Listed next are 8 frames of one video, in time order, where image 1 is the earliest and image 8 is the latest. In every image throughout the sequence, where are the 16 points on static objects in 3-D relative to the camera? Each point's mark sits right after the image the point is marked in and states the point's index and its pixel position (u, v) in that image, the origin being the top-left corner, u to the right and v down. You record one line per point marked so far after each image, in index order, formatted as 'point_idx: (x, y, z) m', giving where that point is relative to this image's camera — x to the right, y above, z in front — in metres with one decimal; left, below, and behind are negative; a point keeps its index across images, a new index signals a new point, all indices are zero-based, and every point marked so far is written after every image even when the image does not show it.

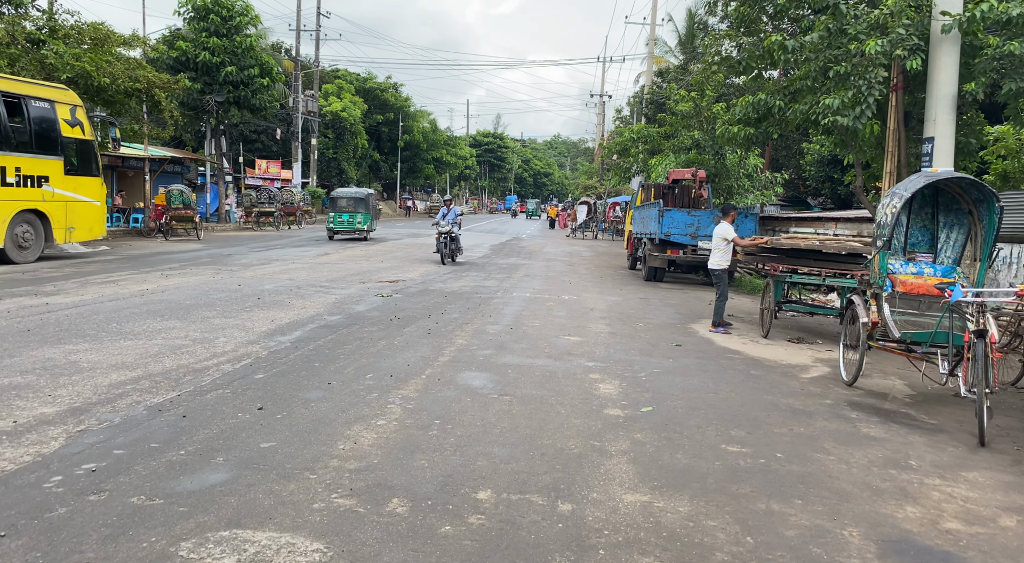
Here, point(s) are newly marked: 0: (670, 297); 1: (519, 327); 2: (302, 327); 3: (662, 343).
0: (+2.7, -0.3, +12.8) m
1: (+0.1, -0.5, +8.4) m
2: (-2.2, -0.5, +7.8) m
3: (+1.6, -0.7, +8.0) m
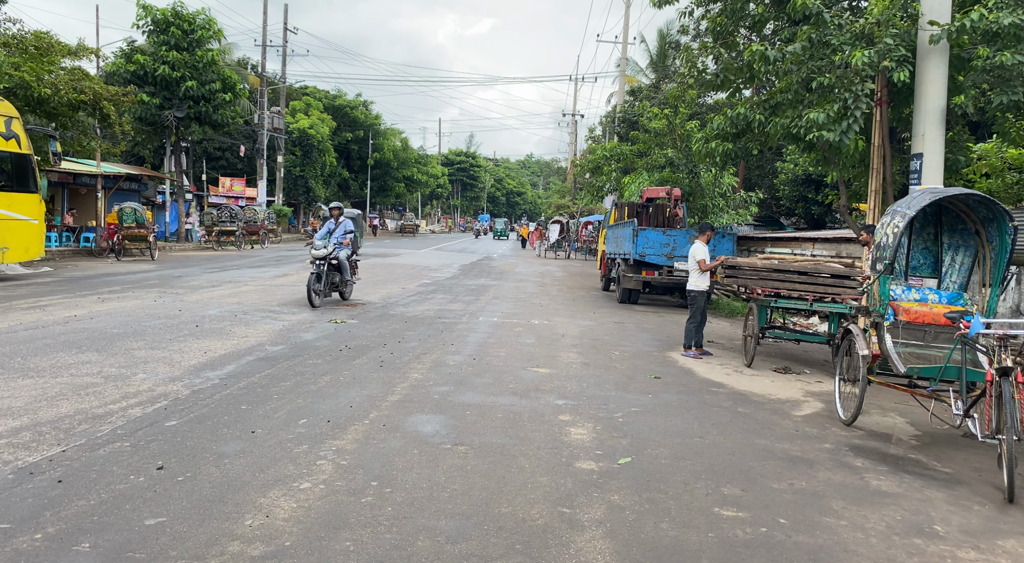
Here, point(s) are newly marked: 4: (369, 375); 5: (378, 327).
0: (+2.2, -0.6, +12.2) m
1: (-0.3, -0.8, +7.7) m
2: (-2.5, -0.7, +7.0) m
3: (+1.2, -0.9, +7.3) m
4: (-1.2, -0.8, +6.6) m
5: (-1.7, -0.6, +9.7) m
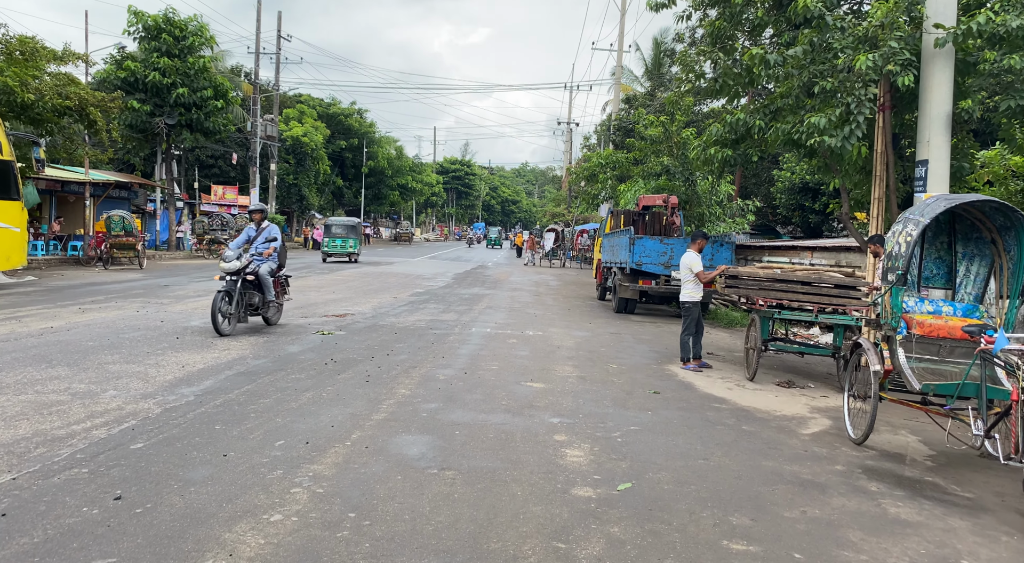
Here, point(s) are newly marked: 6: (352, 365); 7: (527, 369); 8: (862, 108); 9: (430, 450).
0: (+2.1, -0.8, +11.9) m
1: (-0.4, -0.9, +7.3) m
2: (-2.6, -0.8, +6.6) m
3: (+1.2, -1.0, +7.0) m
4: (-1.3, -0.9, +6.3) m
5: (-1.8, -0.7, +9.3) m
6: (-1.6, -0.8, +7.5) m
7: (+0.2, -0.9, +7.7) m
8: (+4.1, +2.0, +8.8) m
9: (-0.5, -1.0, +4.6) m
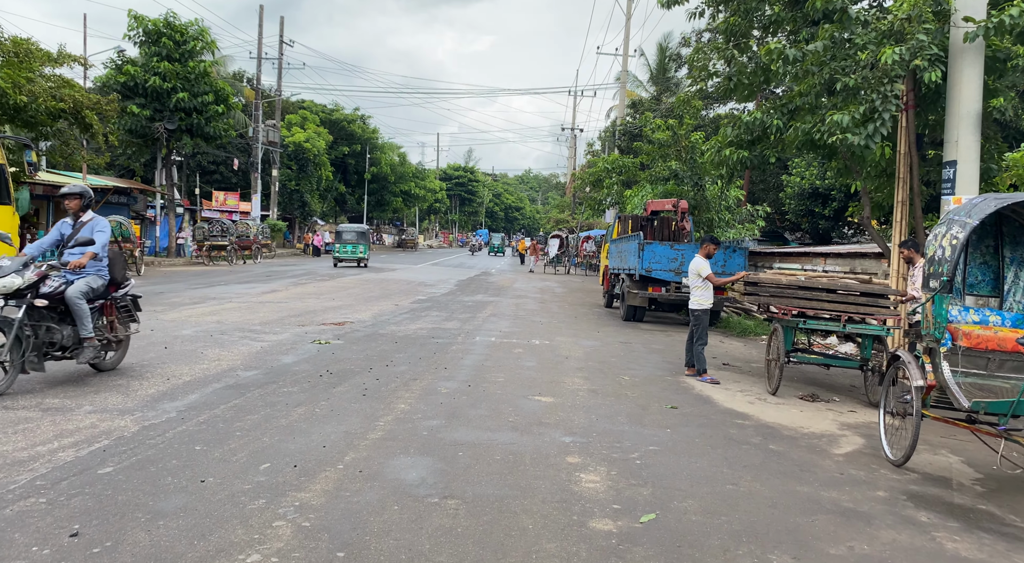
0: (+2.1, -0.9, +11.4) m
1: (-0.3, -0.9, +6.9) m
2: (-2.5, -0.9, +6.2) m
3: (+1.2, -1.1, +6.5) m
4: (-1.3, -1.0, +5.8) m
5: (-1.7, -0.8, +8.9) m
6: (-1.5, -0.9, +7.0) m
7: (+0.2, -1.0, +7.2) m
8: (+4.1, +1.9, +8.3) m
9: (-0.4, -1.1, +4.2) m
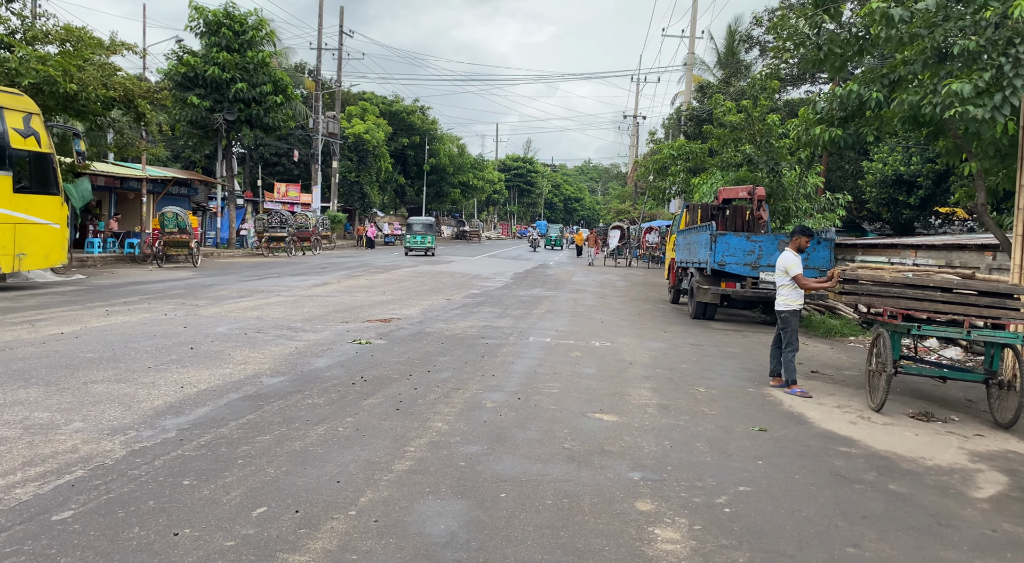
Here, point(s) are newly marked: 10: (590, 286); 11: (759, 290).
0: (+2.9, -0.8, +10.3) m
1: (+0.1, -0.9, +6.0) m
2: (-2.1, -0.8, +5.5) m
3: (+1.6, -1.1, +5.5) m
4: (-0.9, -0.9, +5.0) m
5: (-1.1, -0.7, +8.1) m
6: (-1.0, -0.9, +6.2) m
7: (+0.7, -0.9, +6.3) m
8: (+4.7, +2.0, +7.0) m
9: (-0.2, -1.1, +3.3) m
10: (+2.0, -0.1, +19.5) m
11: (+4.0, -0.1, +12.2) m
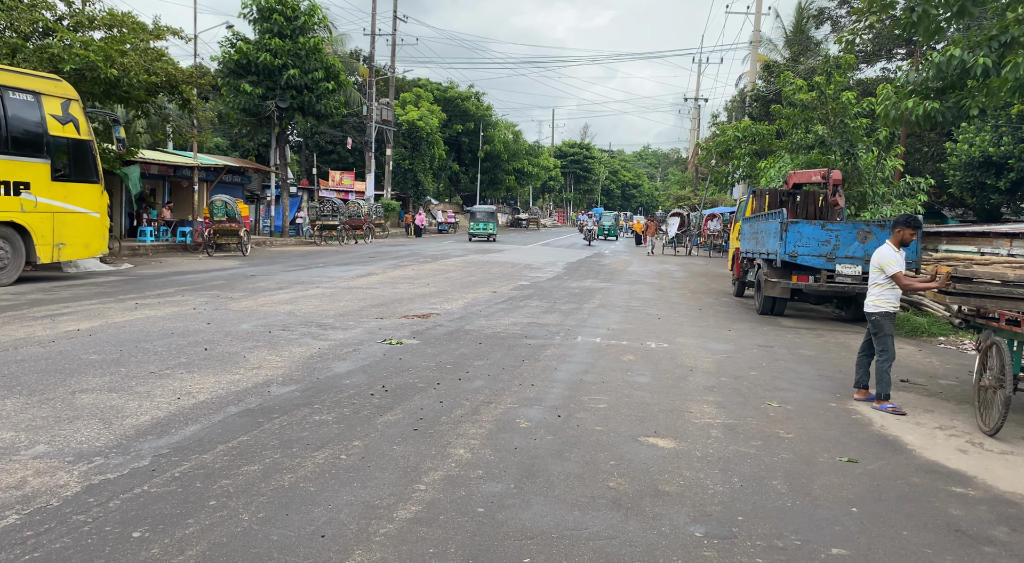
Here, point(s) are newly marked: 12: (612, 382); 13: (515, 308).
0: (+3.5, -0.8, +9.2) m
1: (+0.4, -0.9, +5.2) m
2: (-1.9, -0.8, +4.8) m
3: (+1.9, -1.1, +4.6) m
4: (-0.7, -0.9, +4.2) m
5: (-0.7, -0.7, +7.3) m
6: (-0.8, -0.8, +5.5) m
7: (+1.0, -0.9, +5.4) m
8: (+5.1, +2.0, +5.8) m
9: (-0.1, -1.1, +2.5) m
10: (+3.3, +0.1, +18.5) m
11: (+4.7, 0.0, +11.0) m
12: (+0.8, -0.8, +6.3) m
13: (+0.1, -0.4, +11.4) m
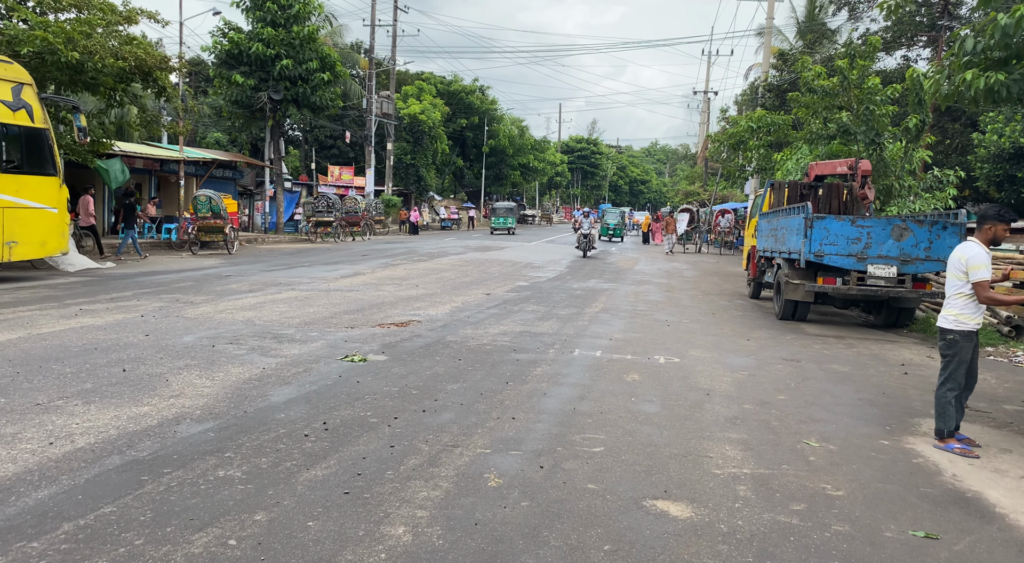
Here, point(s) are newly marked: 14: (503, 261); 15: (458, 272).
0: (+3.4, -0.8, +8.0) m
1: (+0.3, -1.0, +4.0) m
2: (-2.1, -0.9, +3.7) m
3: (+1.7, -1.1, +3.4) m
4: (-0.9, -1.0, +3.1) m
5: (-0.8, -0.7, +6.2) m
6: (-0.9, -0.9, +4.3) m
7: (+0.8, -1.0, +4.2) m
8: (+4.9, +1.9, +4.6) m
9: (-0.3, -1.2, +1.4) m
10: (+3.3, +0.1, +17.3) m
11: (+4.6, -0.1, +9.8) m
12: (+0.7, -0.9, +5.2) m
13: (0.0, -0.4, +10.2) m
14: (-0.2, +0.6, +19.7) m
15: (-1.2, +0.2, +16.3) m
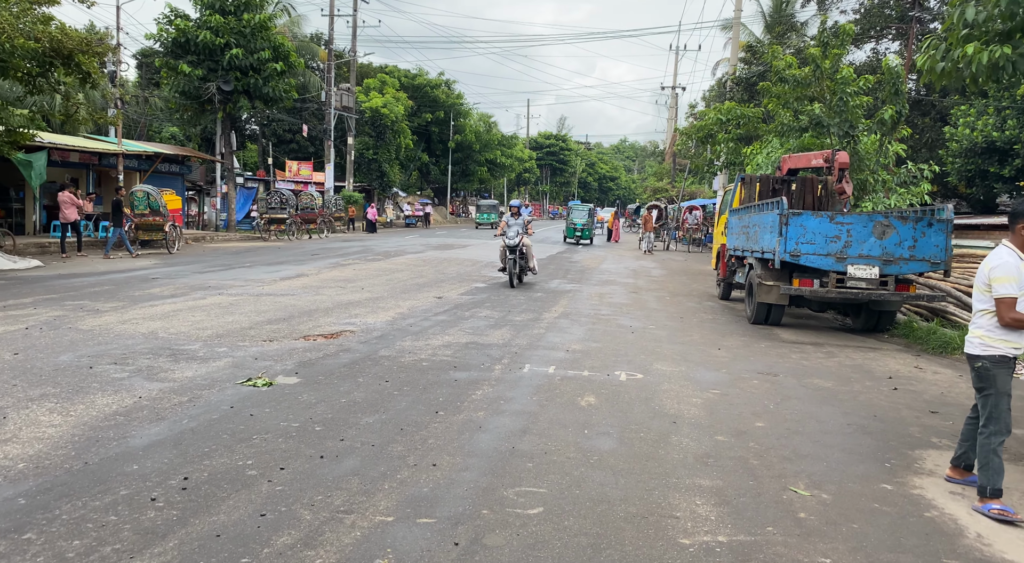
0: (+2.9, -0.8, +7.2) m
1: (-0.1, -1.0, +3.0) m
2: (-2.4, -1.0, +2.6) m
3: (+1.3, -1.2, +2.5) m
4: (-1.2, -1.1, +2.1) m
5: (-1.3, -0.8, +5.2) m
6: (-1.3, -1.0, +3.3) m
7: (+0.4, -1.0, +3.3) m
8: (+4.5, +1.9, +3.8) m
9: (-0.6, -1.3, +0.4) m
10: (+2.4, +0.1, +16.4) m
11: (+4.0, -0.1, +9.0) m
12: (+0.3, -1.0, +4.2) m
13: (-0.7, -0.5, +9.3) m
14: (-1.2, +0.6, +18.7) m
15: (-2.0, +0.2, +15.2) m
